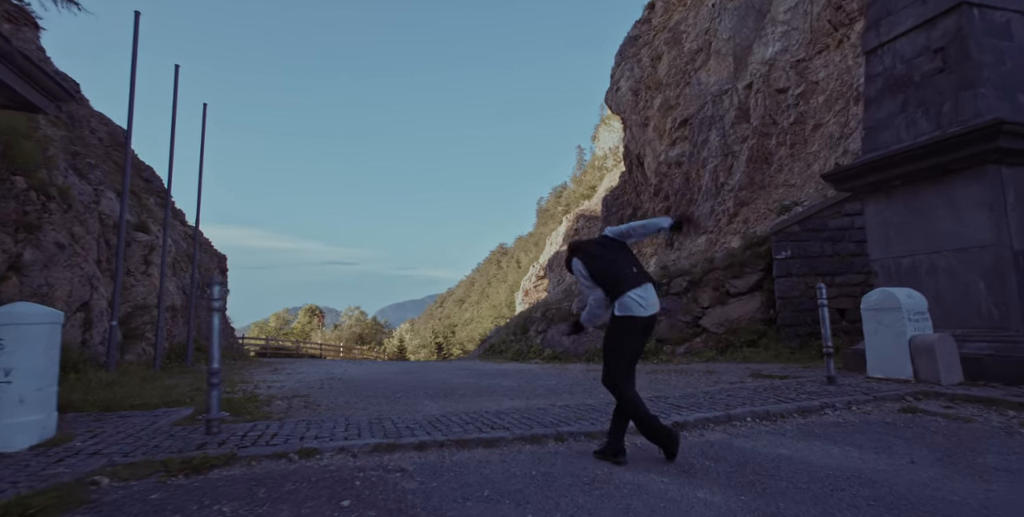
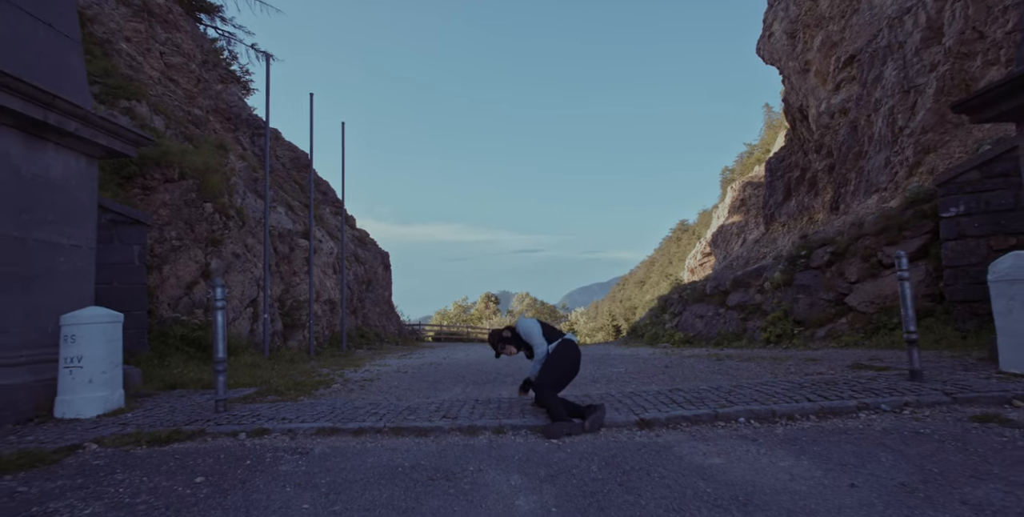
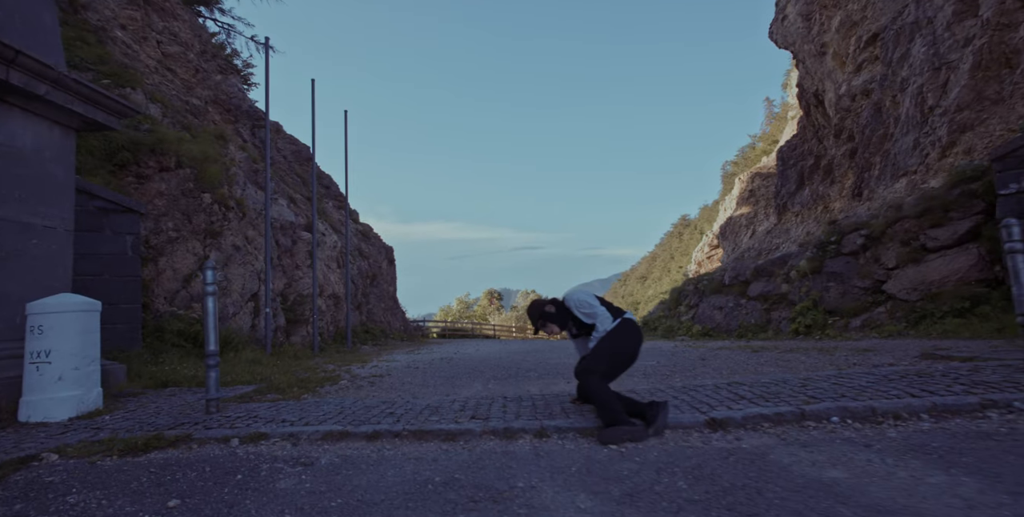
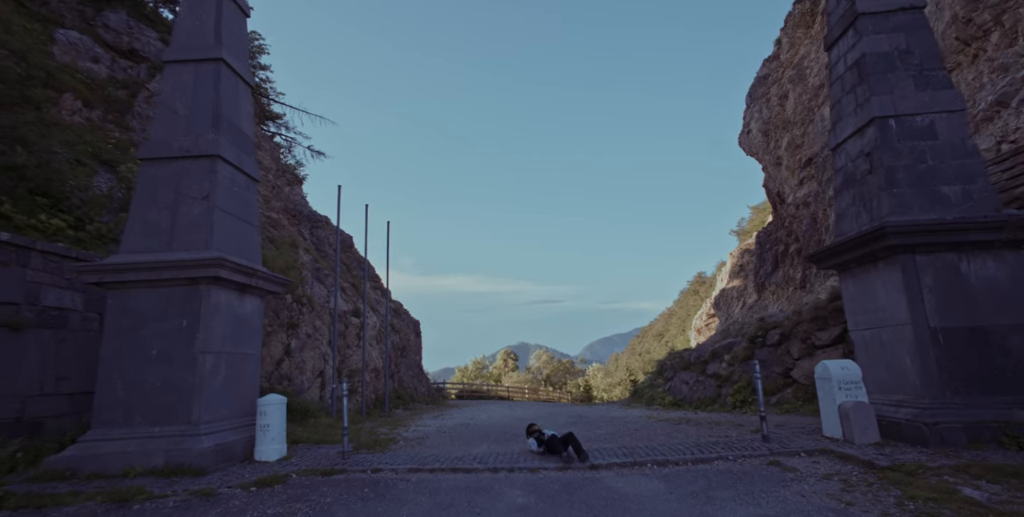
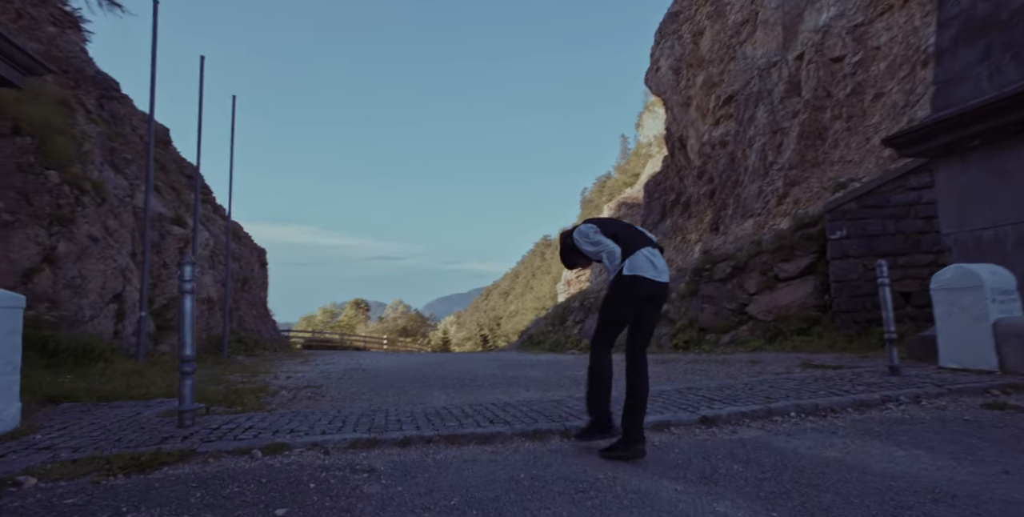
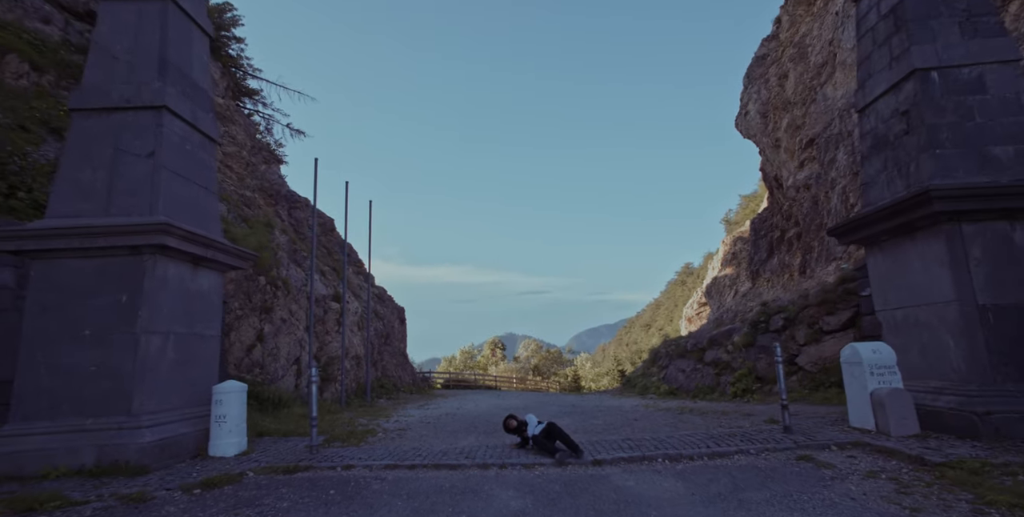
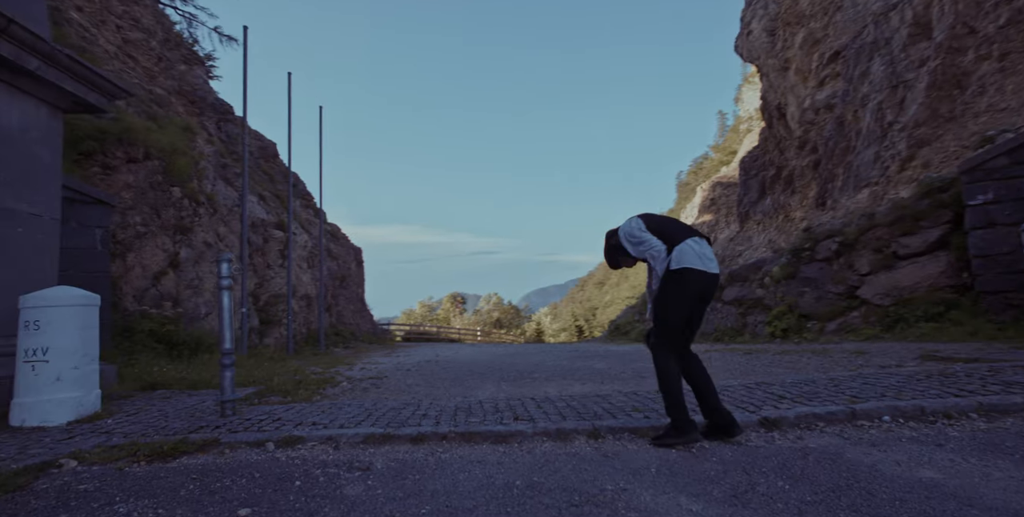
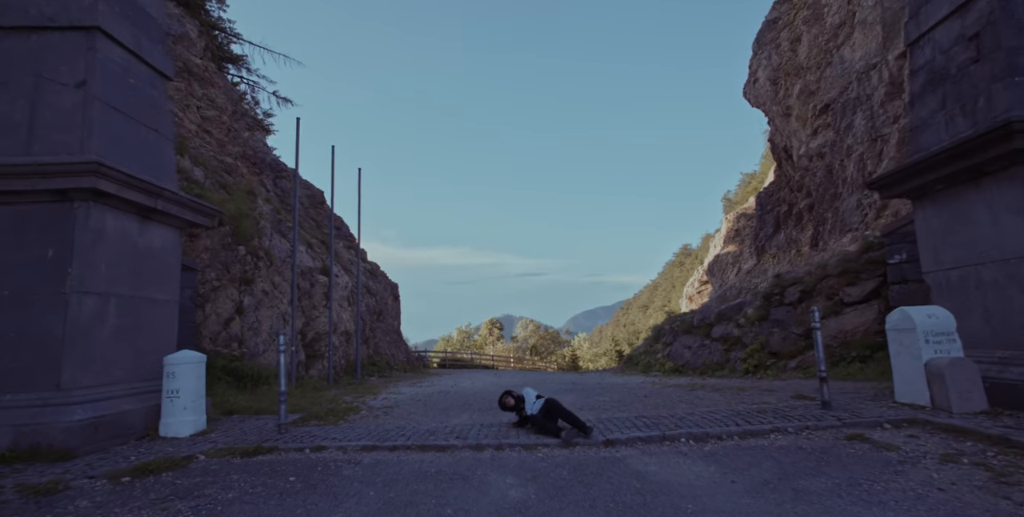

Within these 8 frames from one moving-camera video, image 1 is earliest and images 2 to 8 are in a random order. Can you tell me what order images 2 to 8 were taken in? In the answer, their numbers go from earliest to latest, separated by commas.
5, 7, 3, 2, 8, 6, 4
